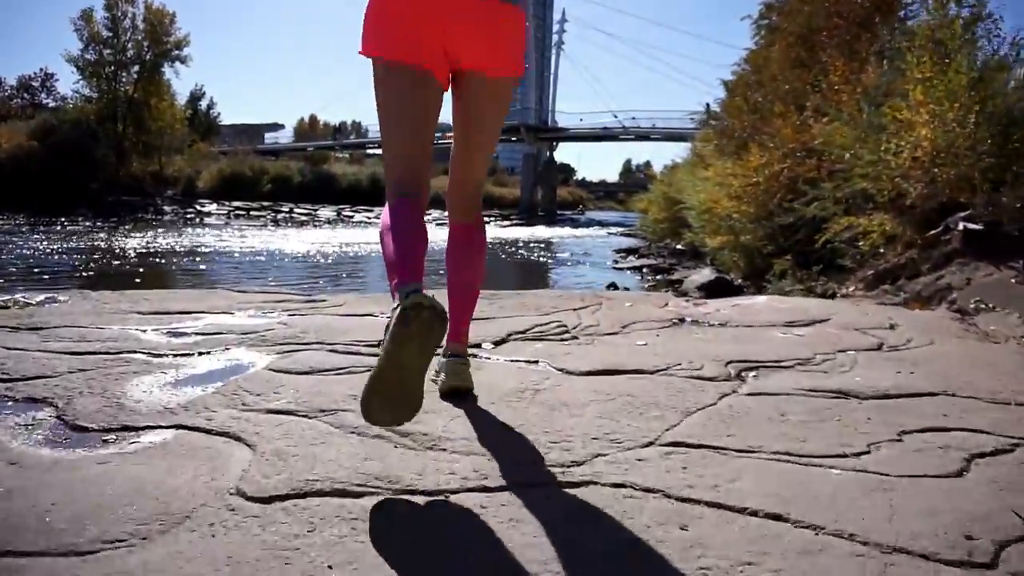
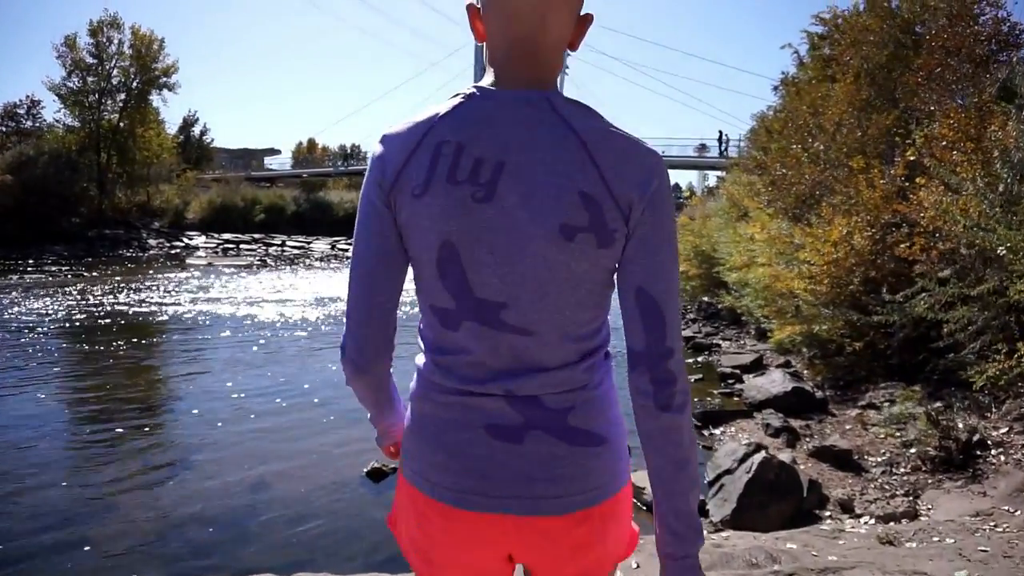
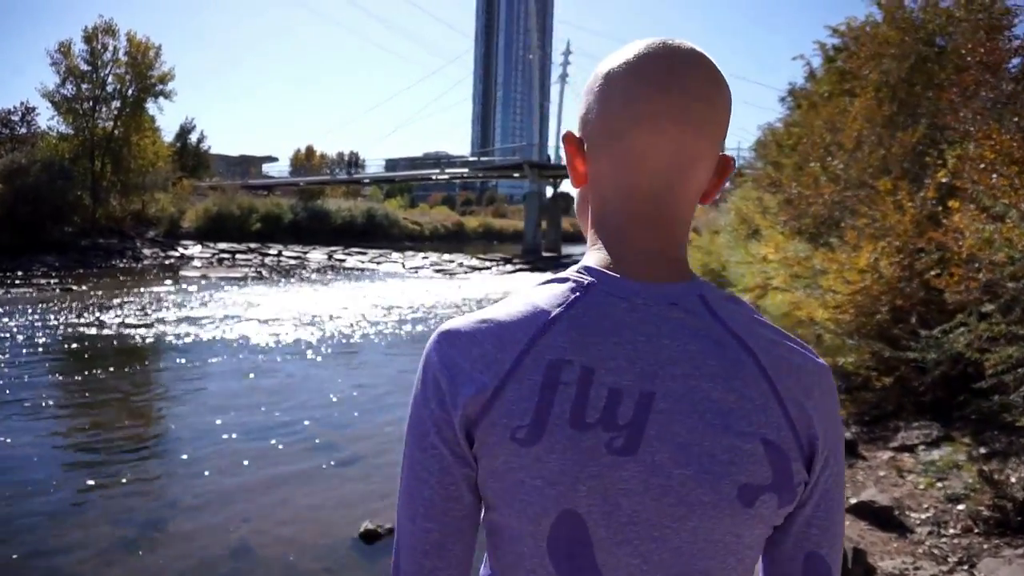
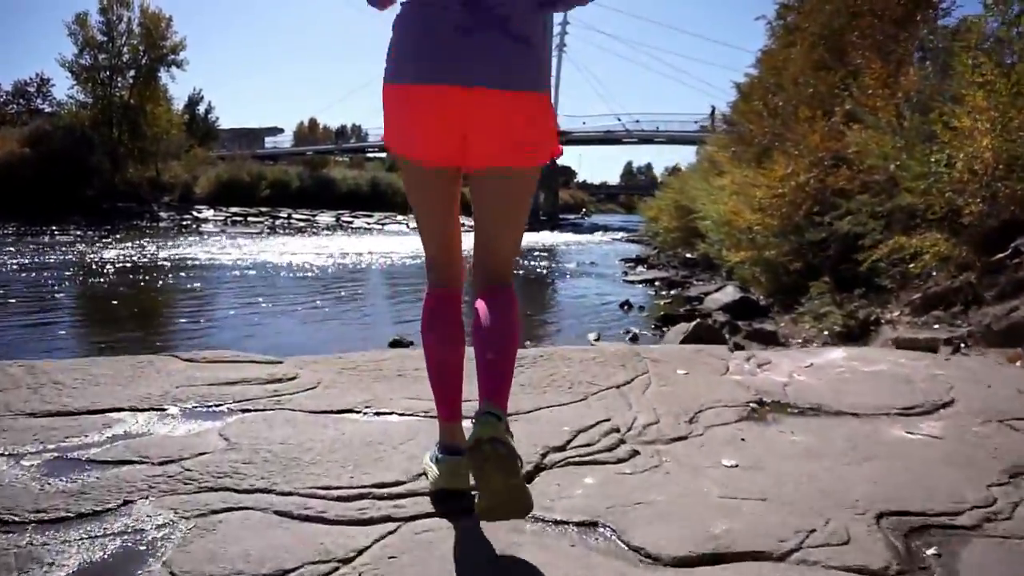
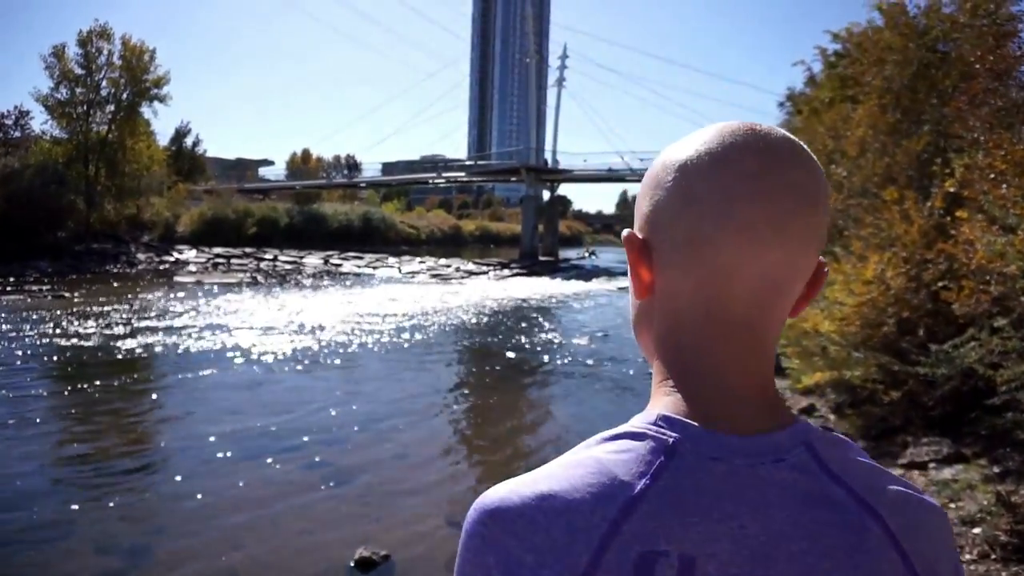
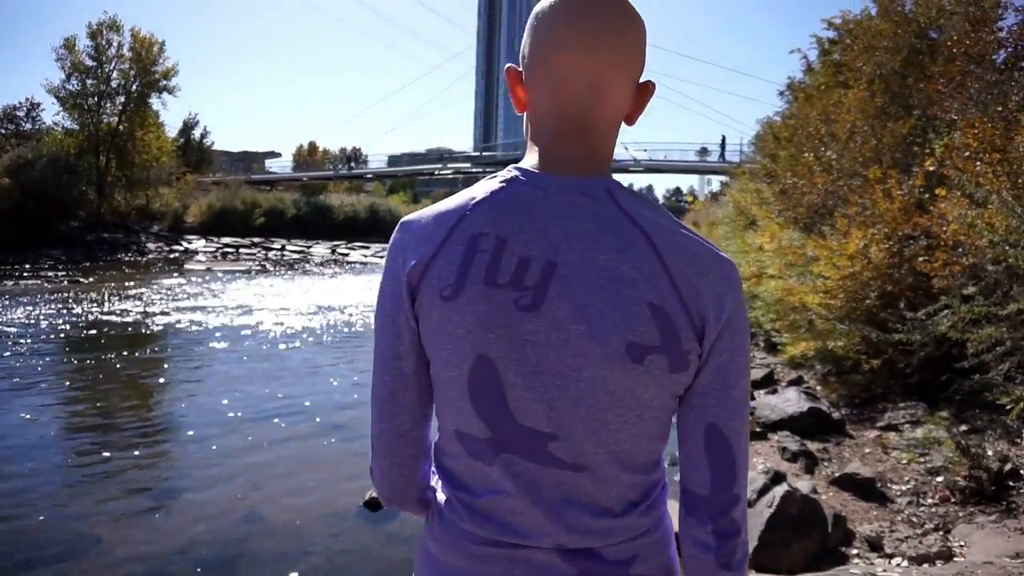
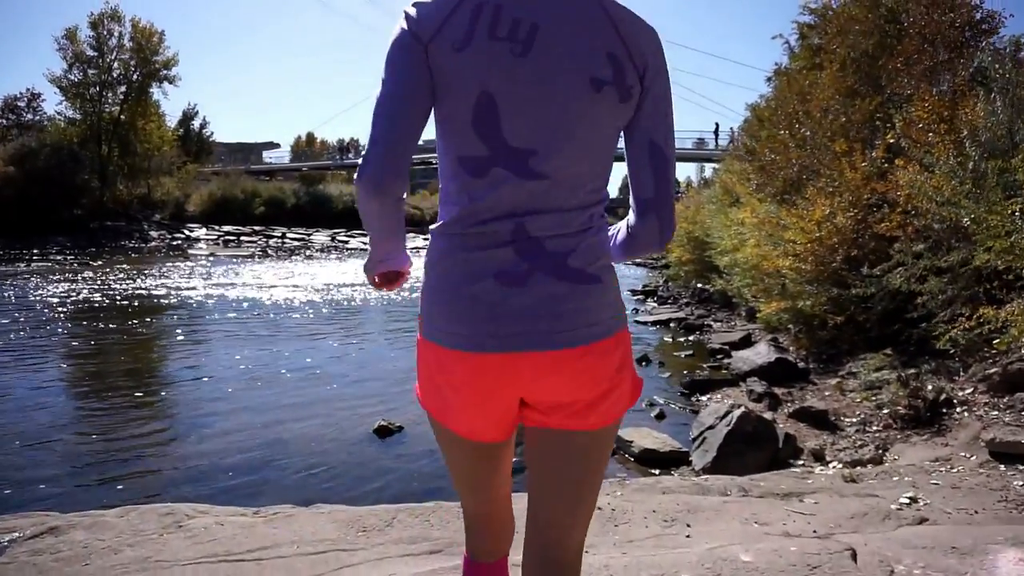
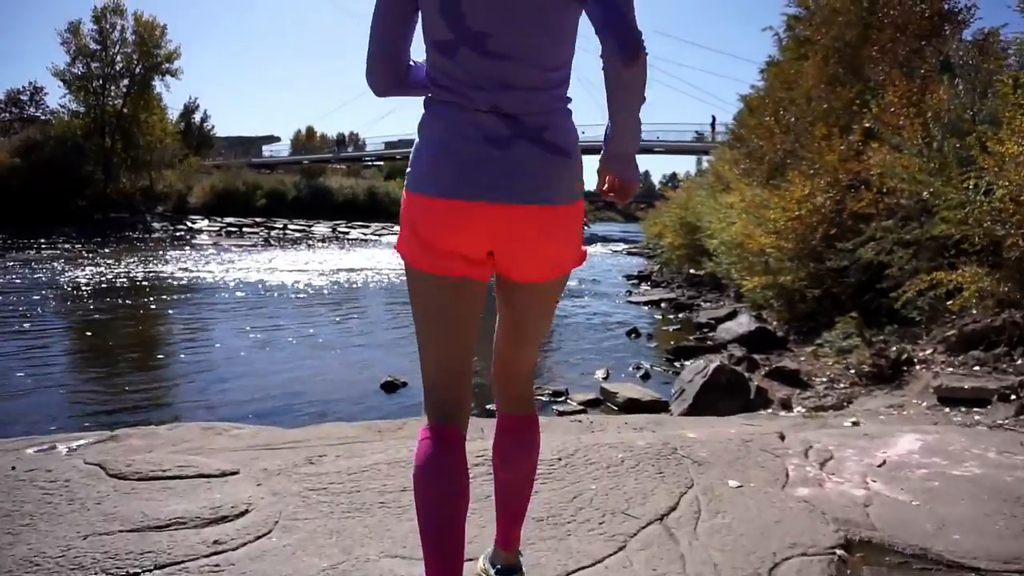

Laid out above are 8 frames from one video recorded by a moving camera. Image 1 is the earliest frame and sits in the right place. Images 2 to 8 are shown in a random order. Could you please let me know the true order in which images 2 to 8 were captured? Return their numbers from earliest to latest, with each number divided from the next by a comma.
4, 8, 7, 2, 6, 3, 5
